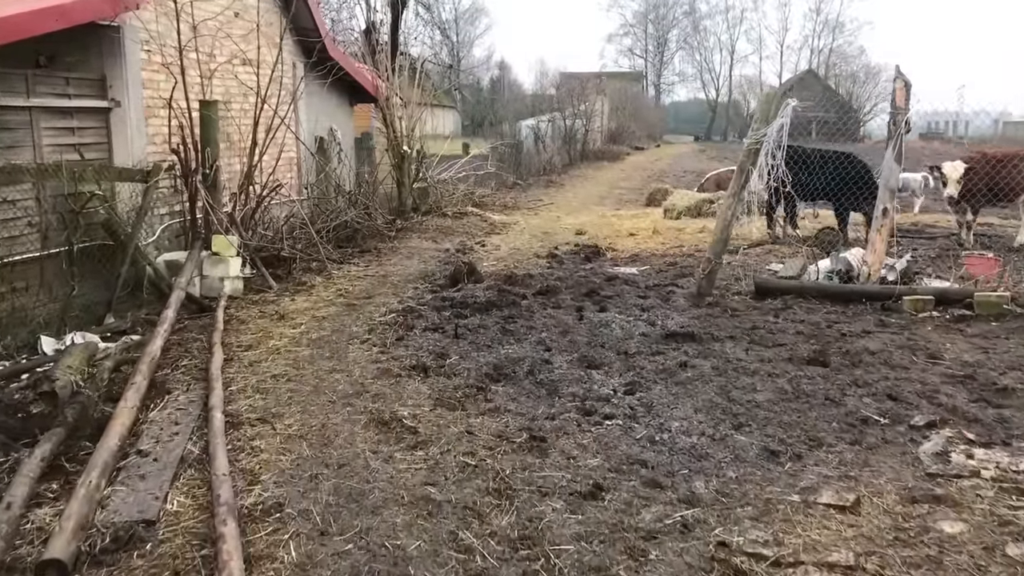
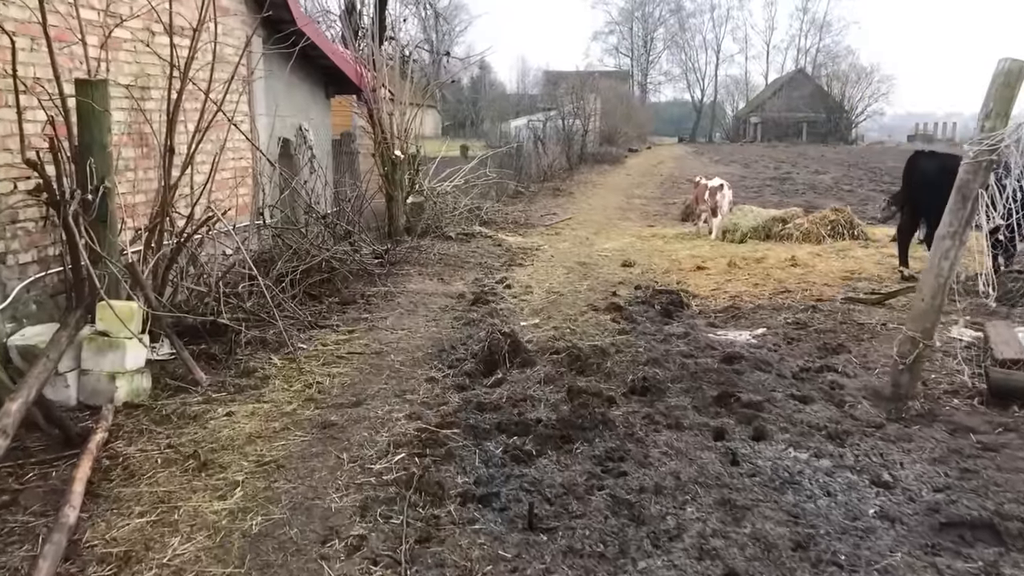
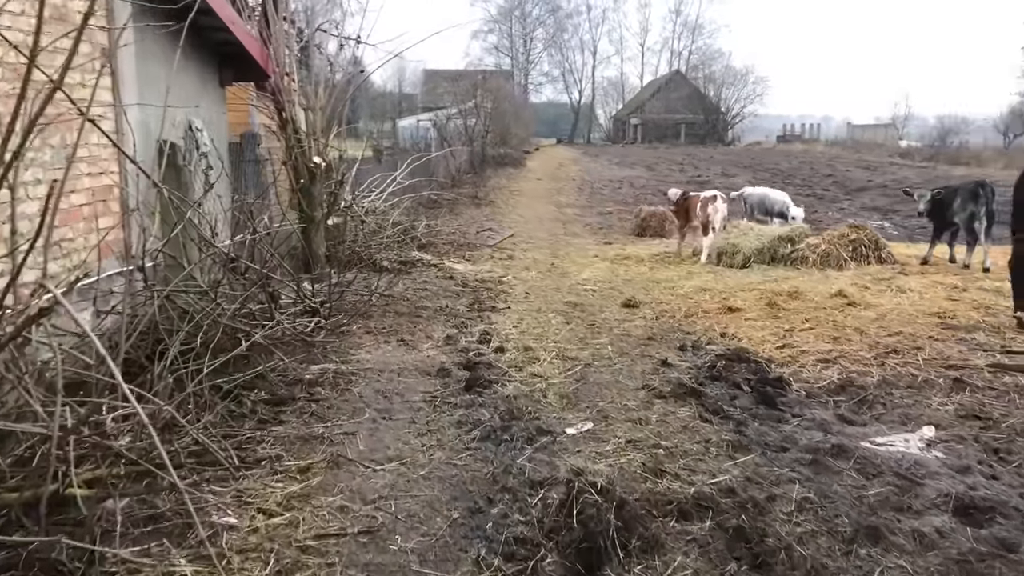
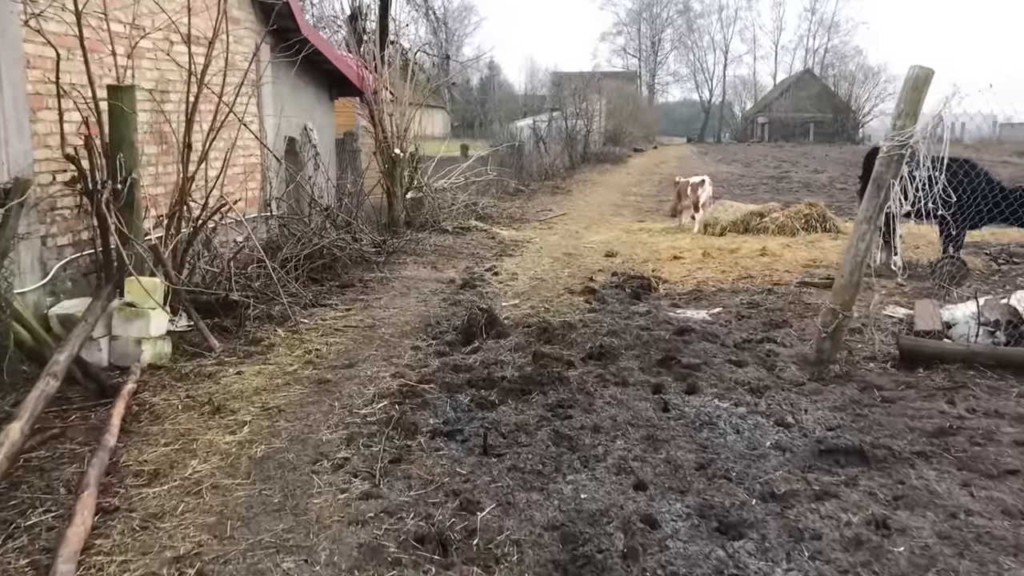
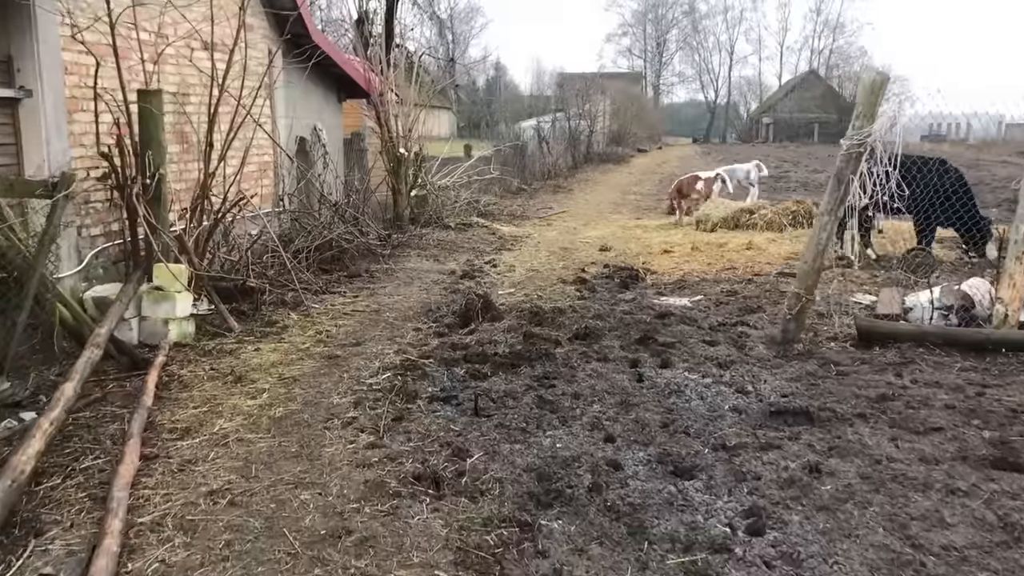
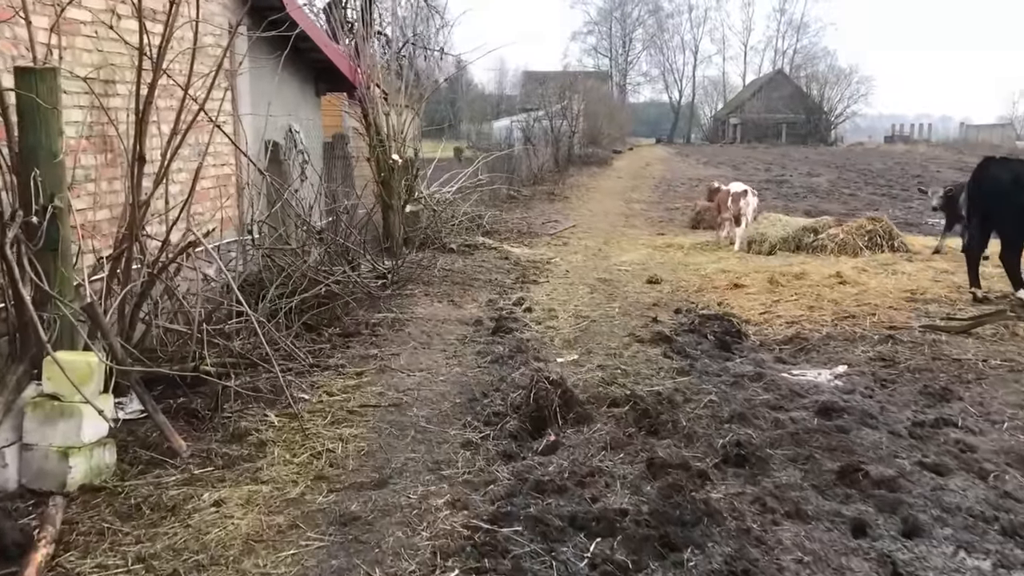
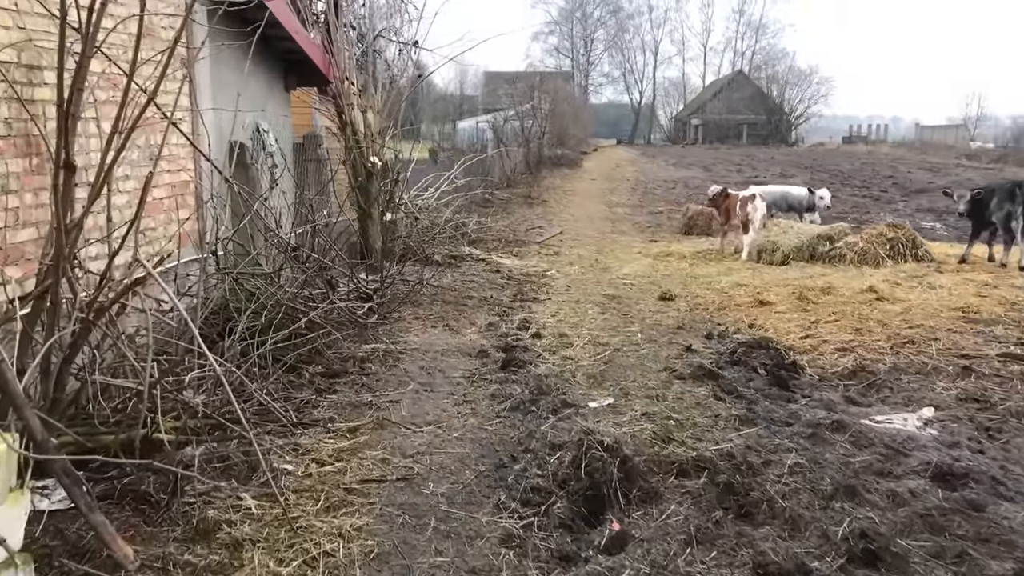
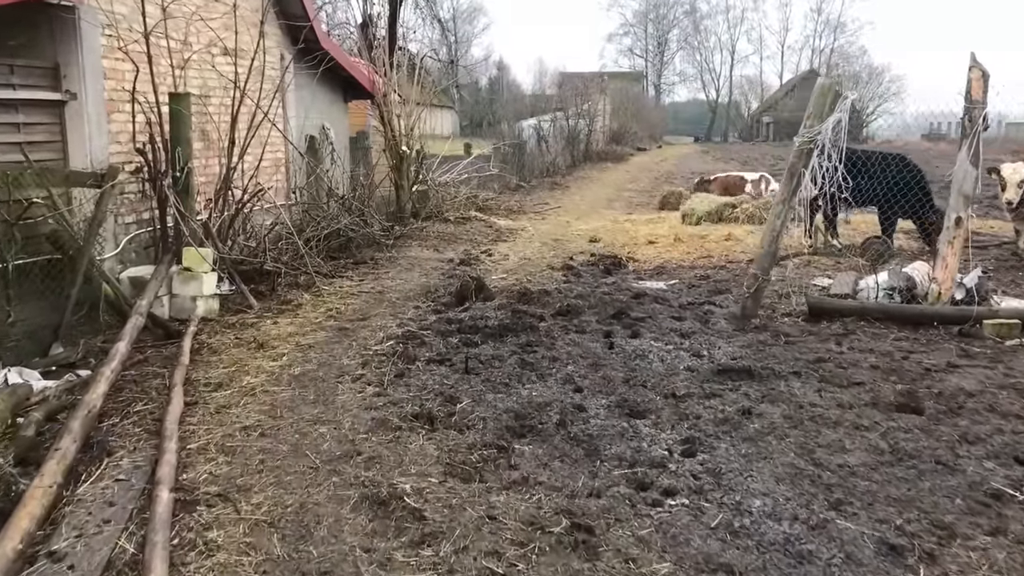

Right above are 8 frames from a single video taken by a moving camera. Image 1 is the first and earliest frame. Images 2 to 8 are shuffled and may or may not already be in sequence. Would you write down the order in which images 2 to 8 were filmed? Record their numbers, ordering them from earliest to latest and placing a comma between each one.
8, 5, 4, 2, 6, 7, 3
